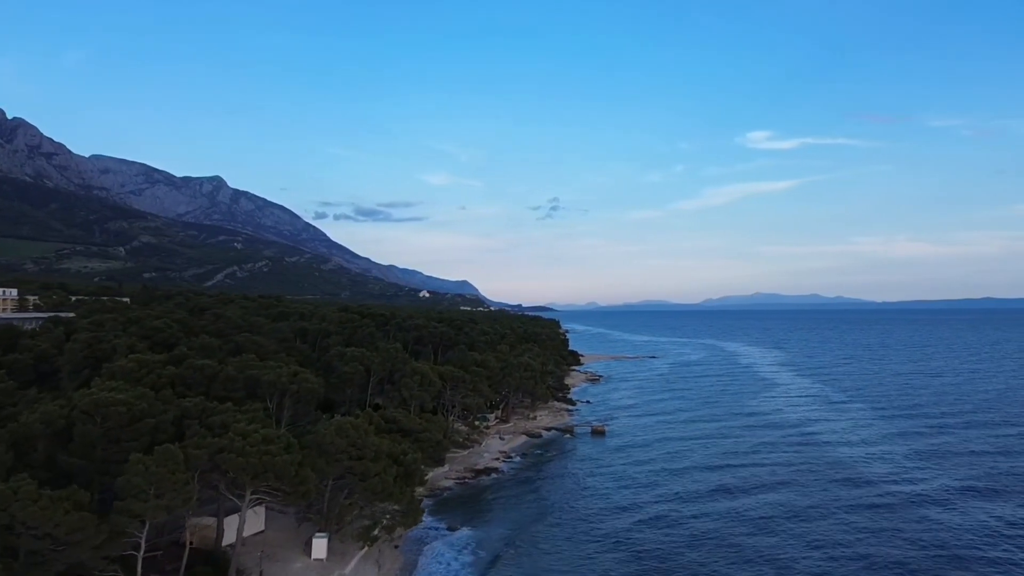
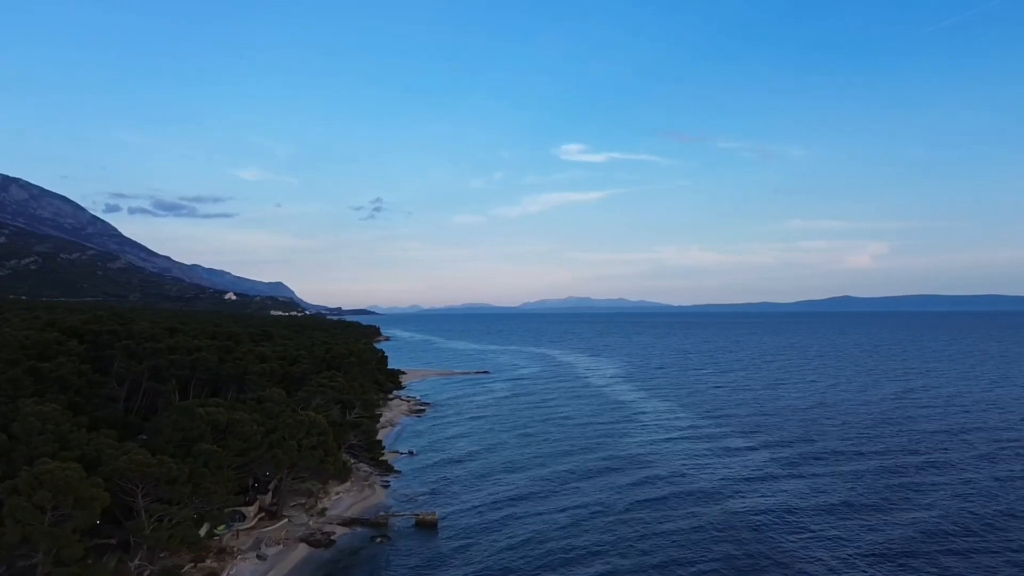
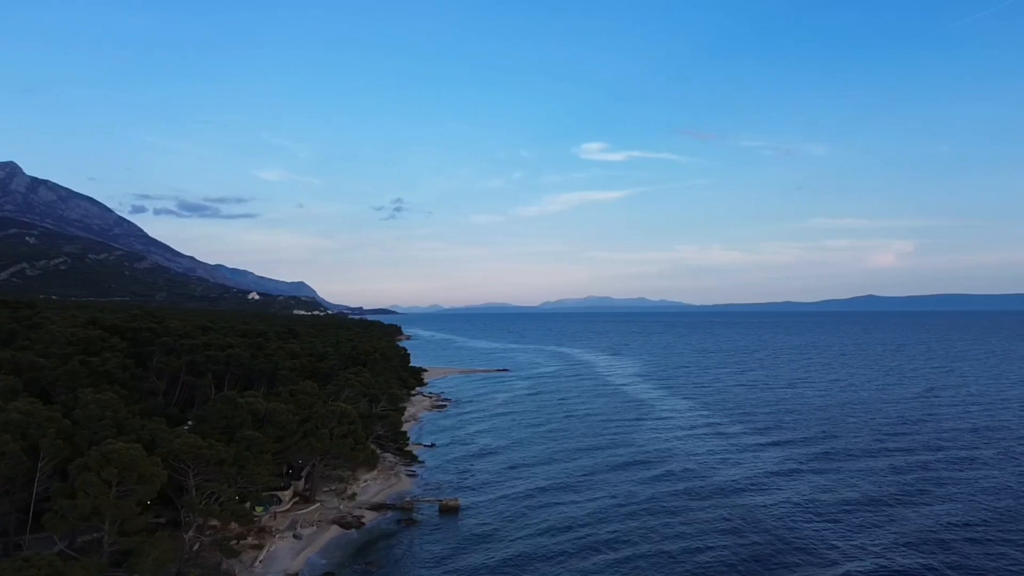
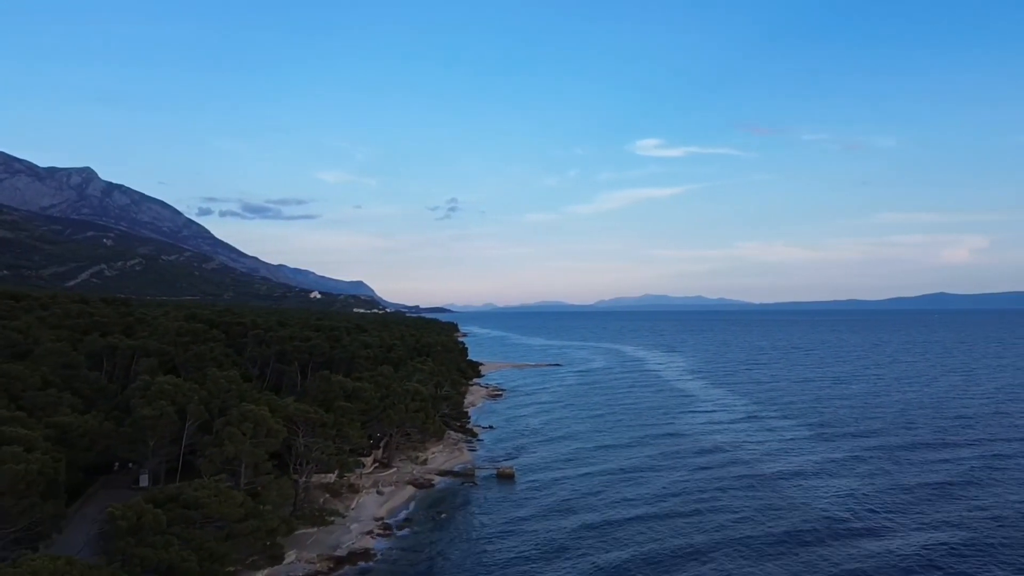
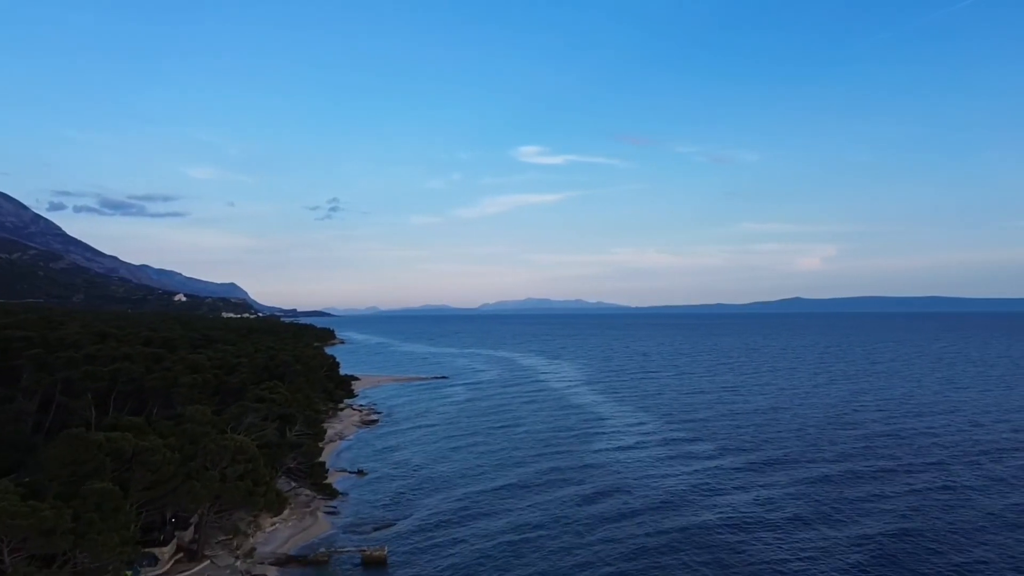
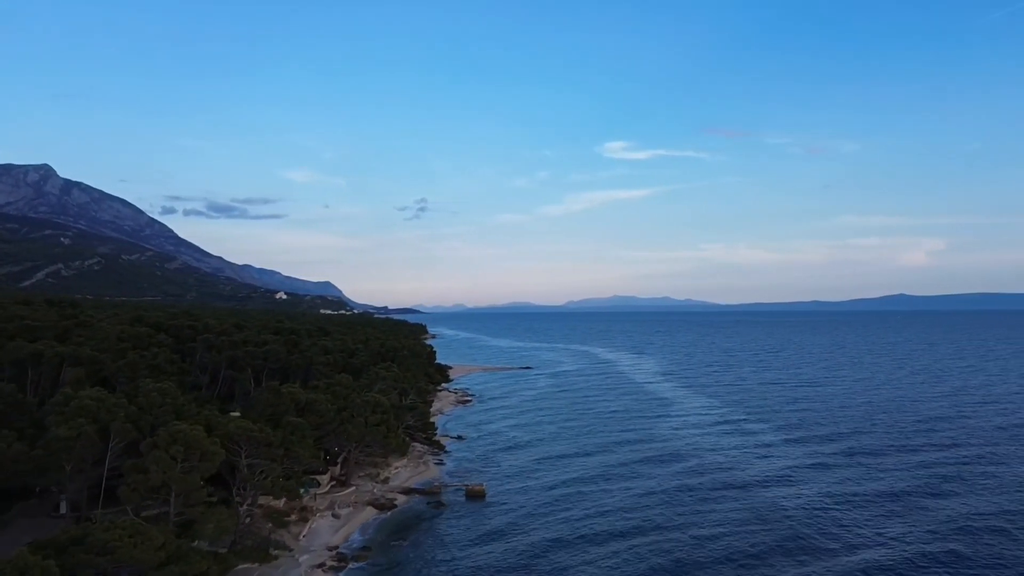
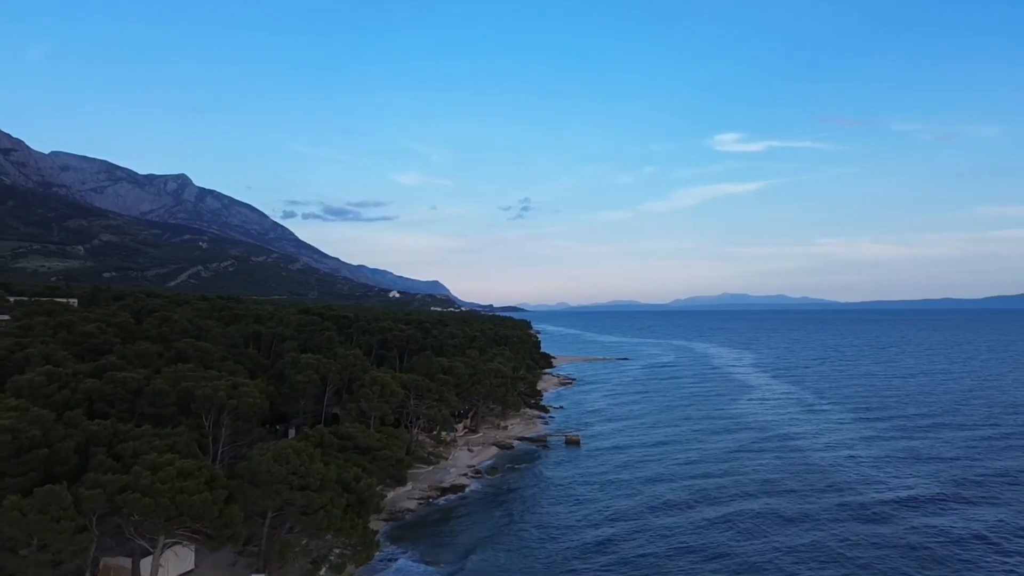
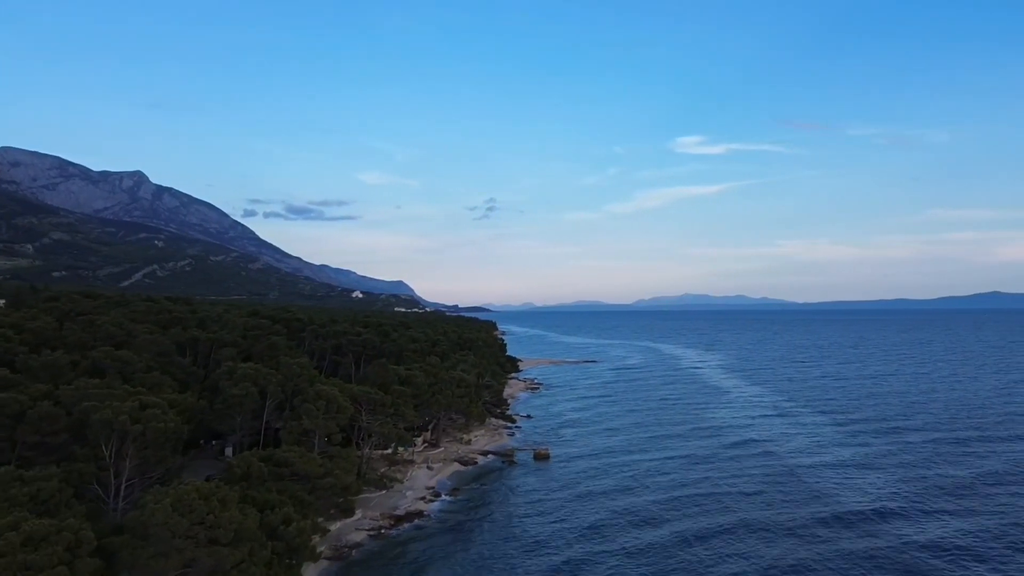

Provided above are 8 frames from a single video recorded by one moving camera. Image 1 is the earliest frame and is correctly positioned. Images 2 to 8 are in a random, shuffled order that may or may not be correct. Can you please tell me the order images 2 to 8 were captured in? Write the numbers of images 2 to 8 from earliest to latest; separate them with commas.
7, 8, 4, 6, 3, 2, 5
